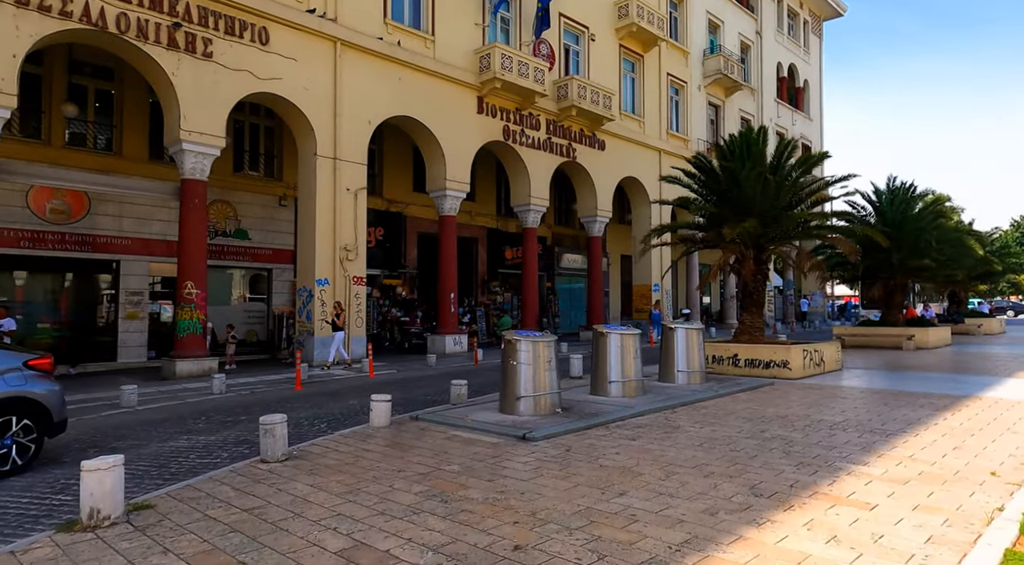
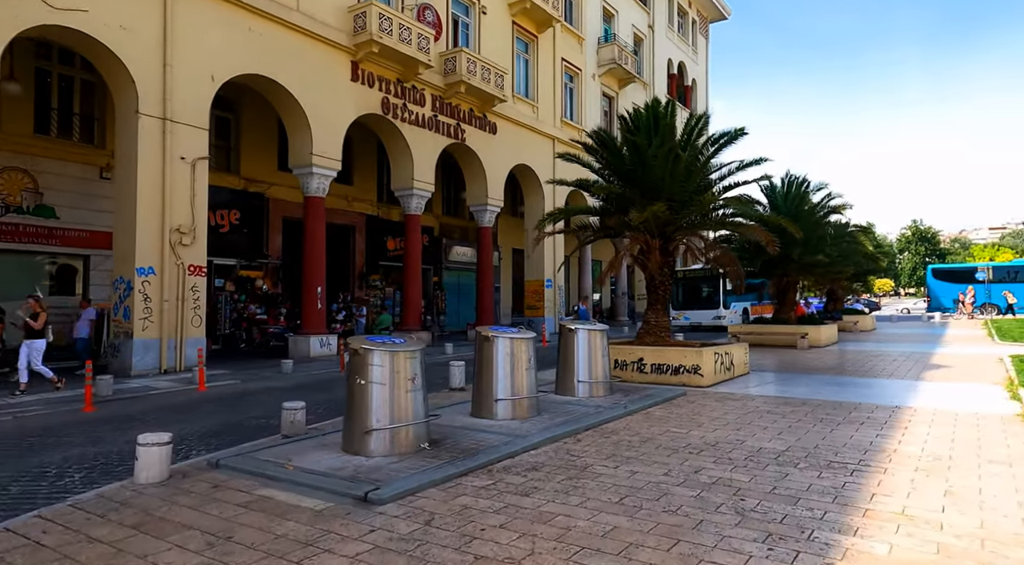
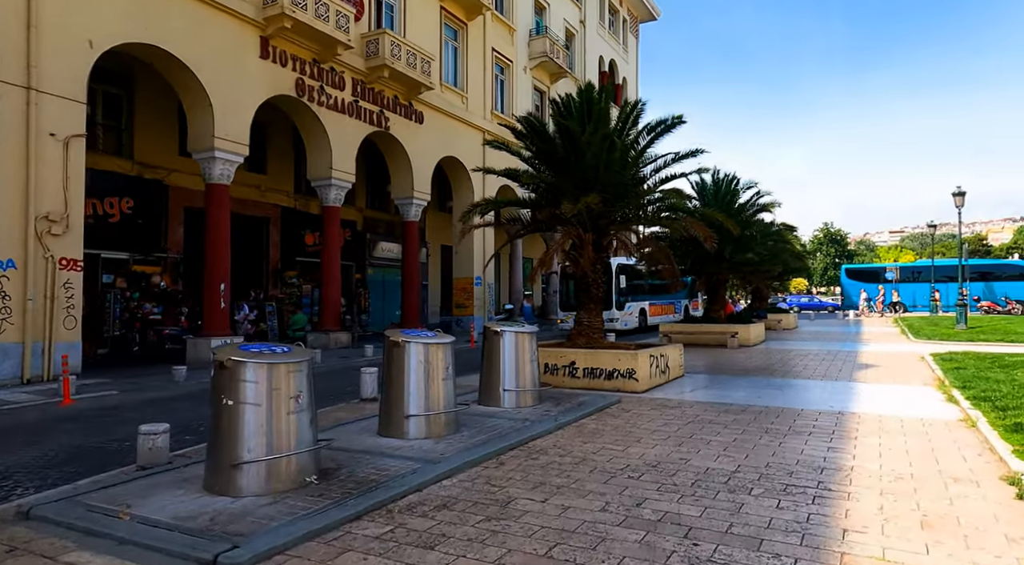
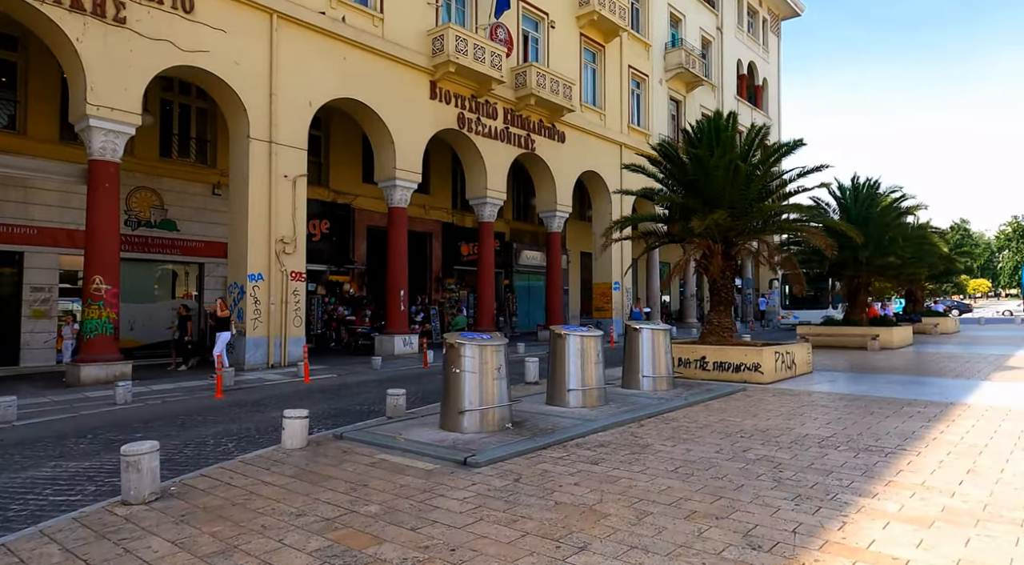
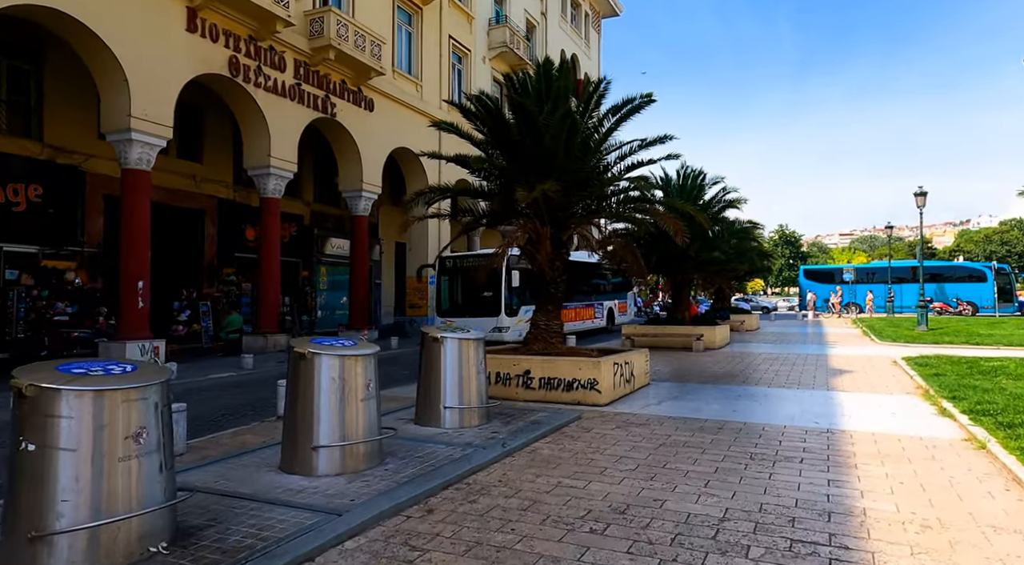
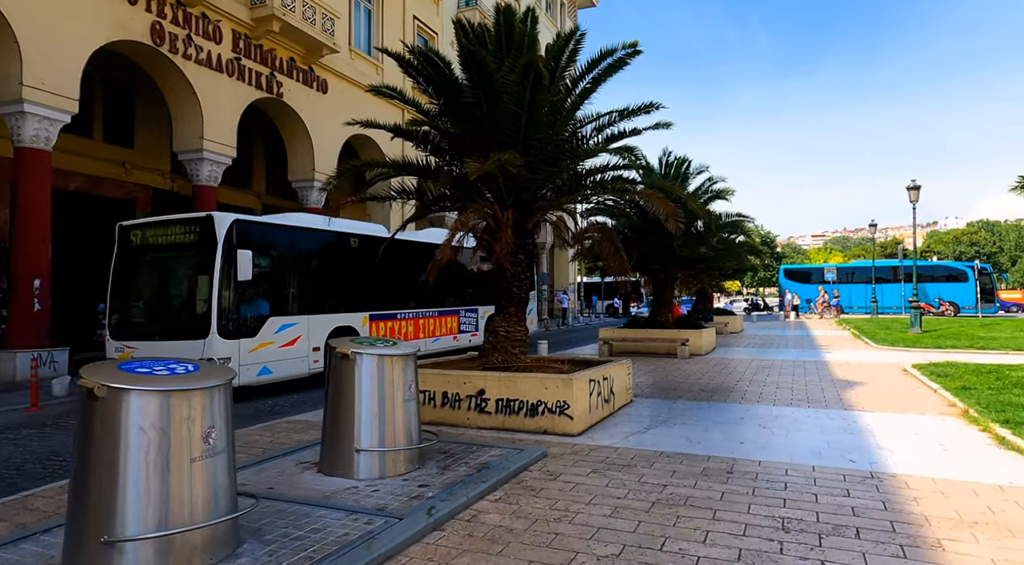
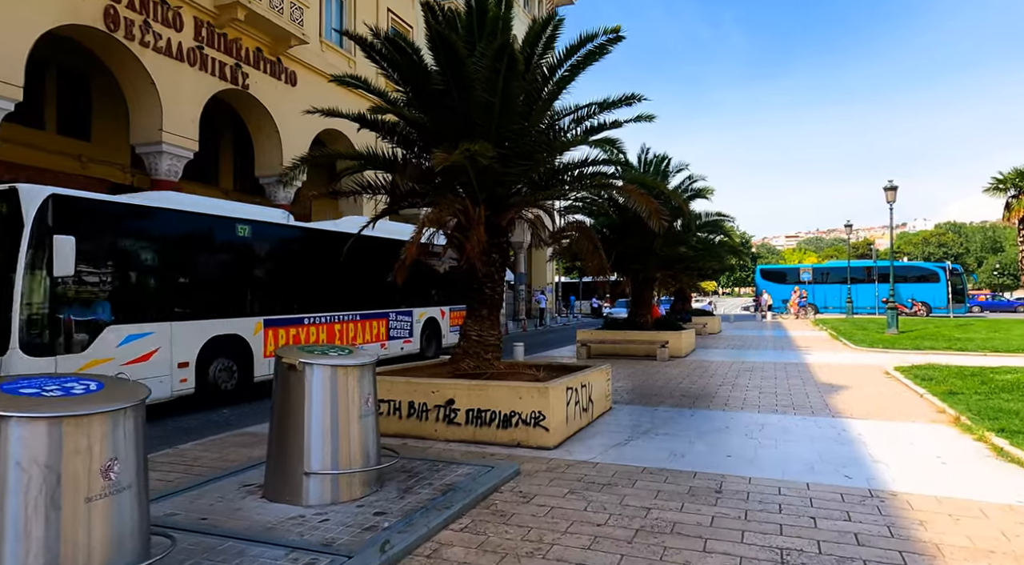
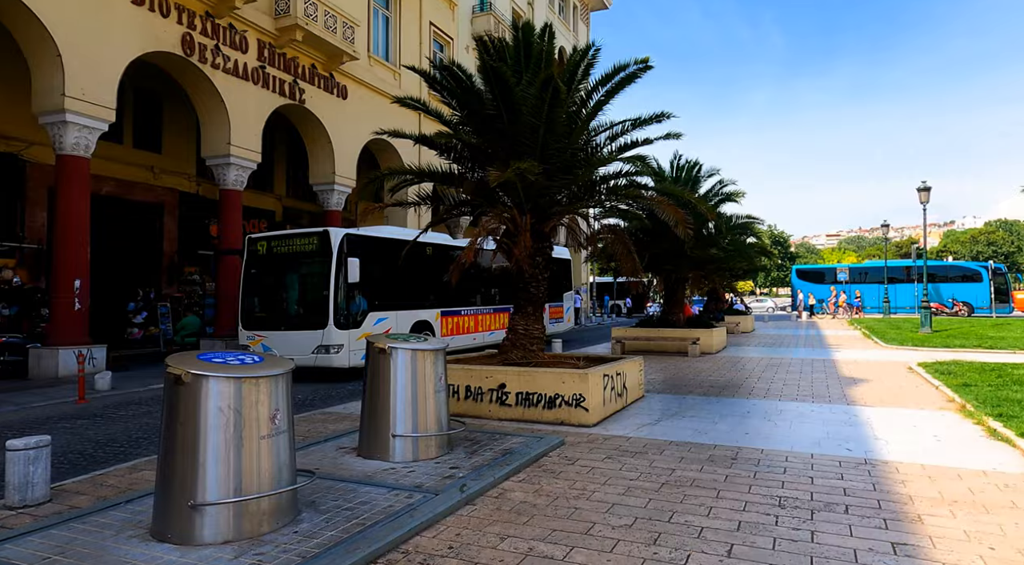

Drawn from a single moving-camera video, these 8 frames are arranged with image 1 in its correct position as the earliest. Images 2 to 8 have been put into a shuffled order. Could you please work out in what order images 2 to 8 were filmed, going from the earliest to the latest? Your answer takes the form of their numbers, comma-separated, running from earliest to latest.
4, 2, 3, 5, 8, 6, 7
